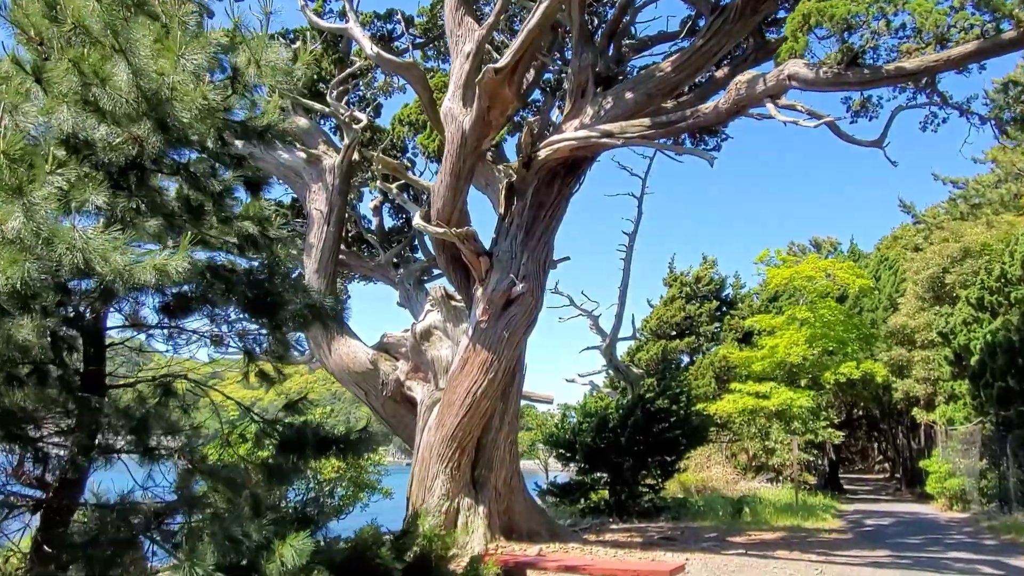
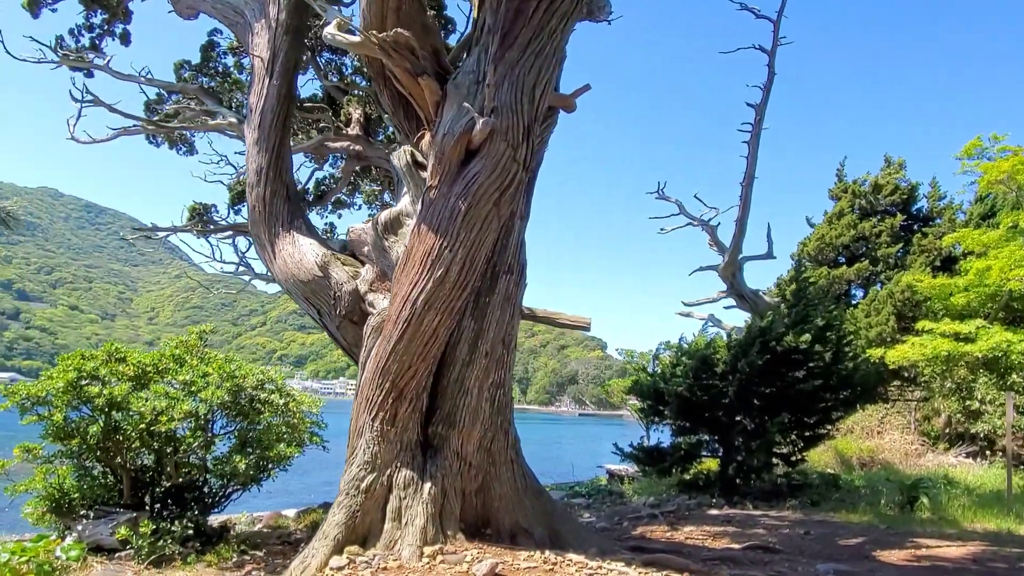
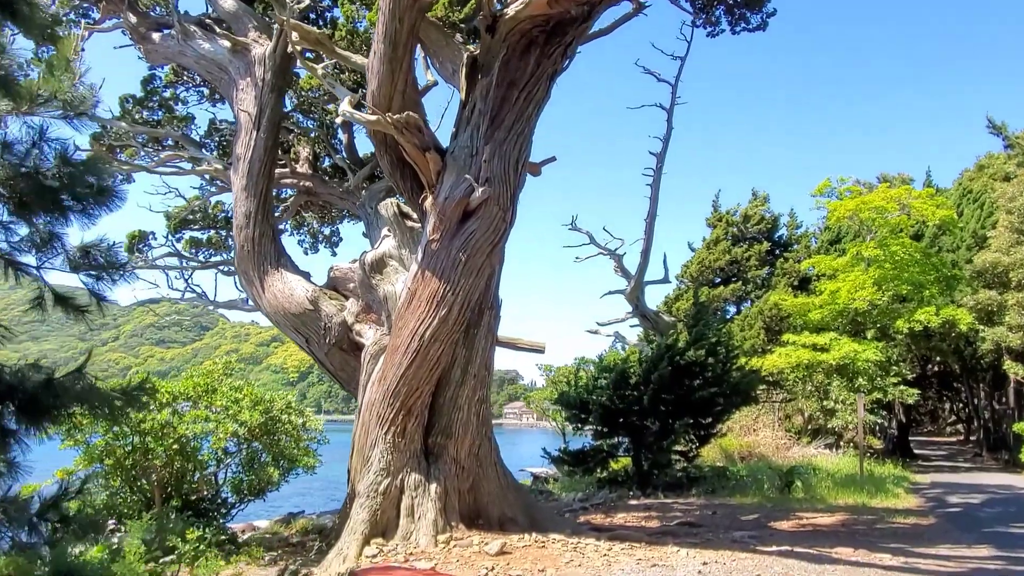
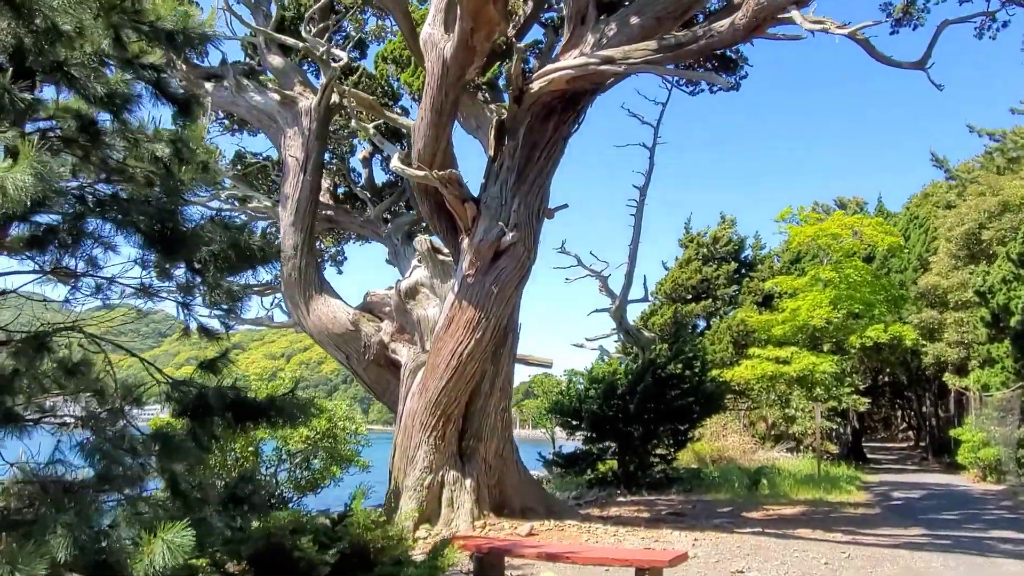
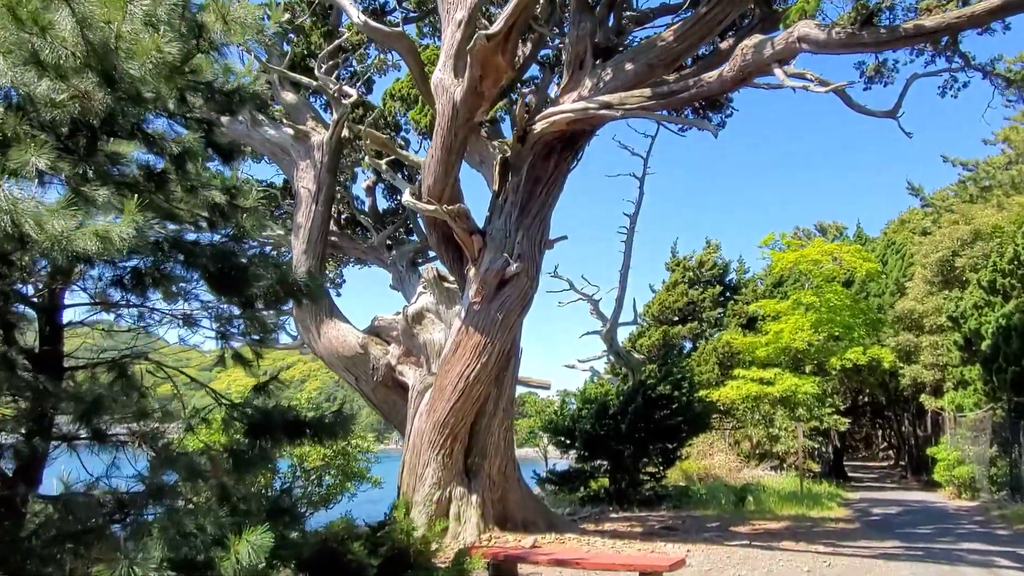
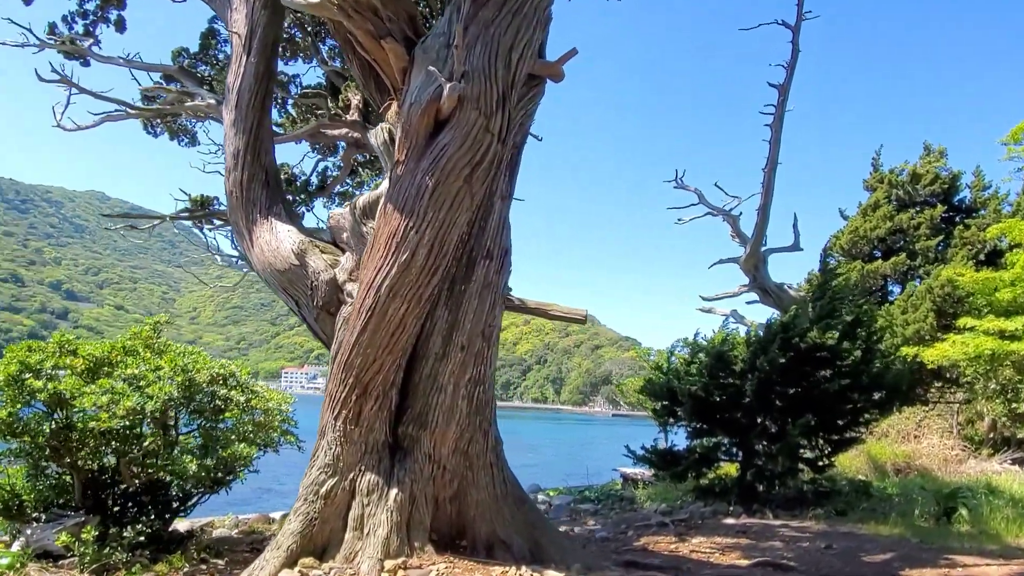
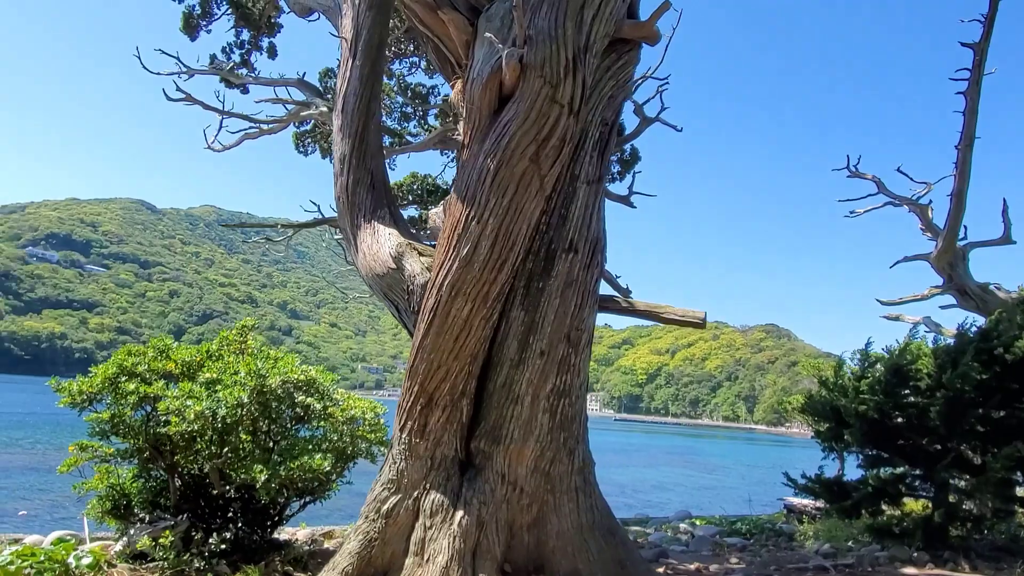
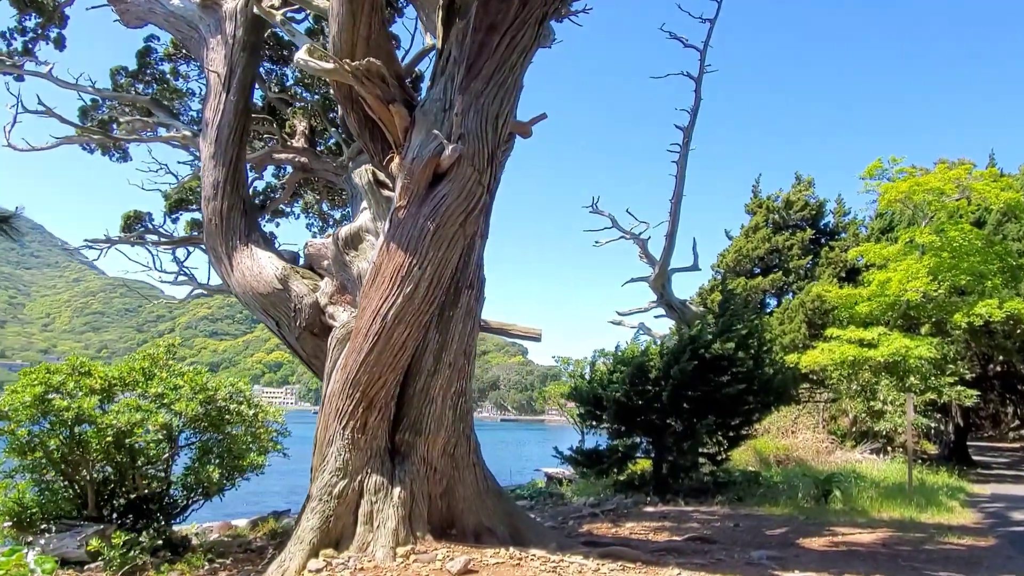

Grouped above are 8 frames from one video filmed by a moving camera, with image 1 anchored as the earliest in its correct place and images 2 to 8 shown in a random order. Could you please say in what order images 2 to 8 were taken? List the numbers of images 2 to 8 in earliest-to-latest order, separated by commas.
5, 4, 3, 8, 2, 6, 7
